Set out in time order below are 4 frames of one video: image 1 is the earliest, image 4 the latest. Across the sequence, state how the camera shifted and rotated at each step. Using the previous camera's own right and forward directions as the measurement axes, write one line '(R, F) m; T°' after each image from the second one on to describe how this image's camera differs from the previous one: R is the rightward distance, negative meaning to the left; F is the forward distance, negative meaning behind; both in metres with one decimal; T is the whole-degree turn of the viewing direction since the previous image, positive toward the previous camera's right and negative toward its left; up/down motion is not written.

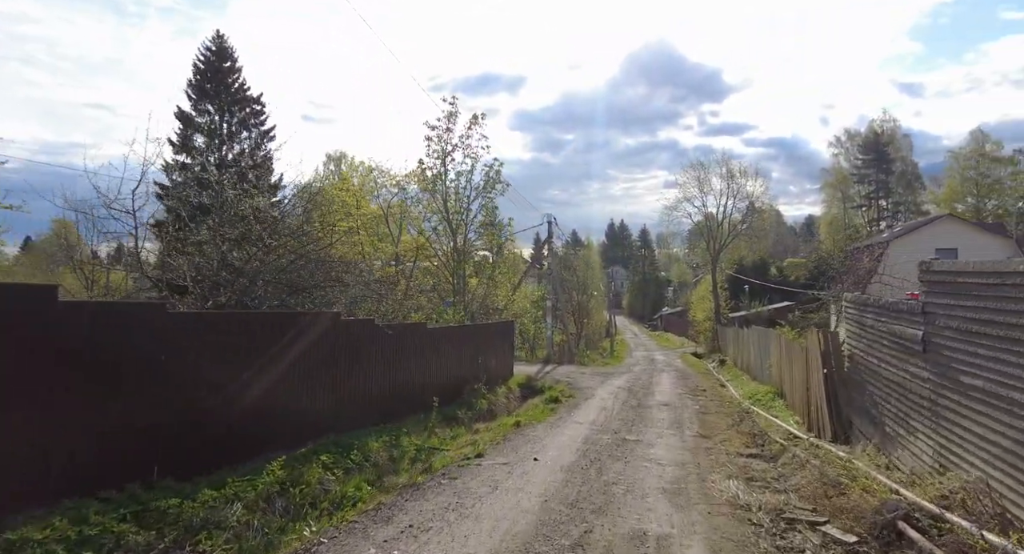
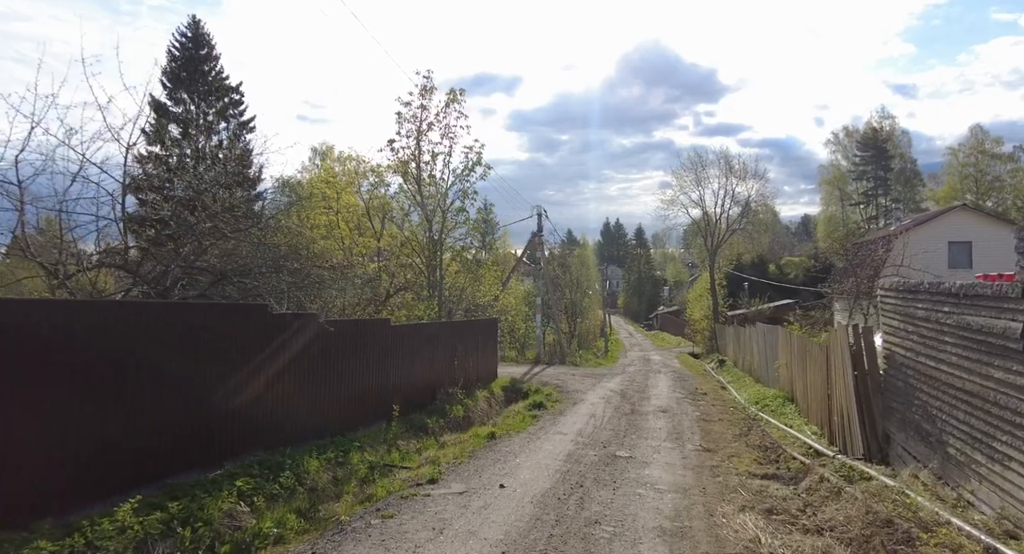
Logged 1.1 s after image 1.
(+0.3, +1.6) m; 0°
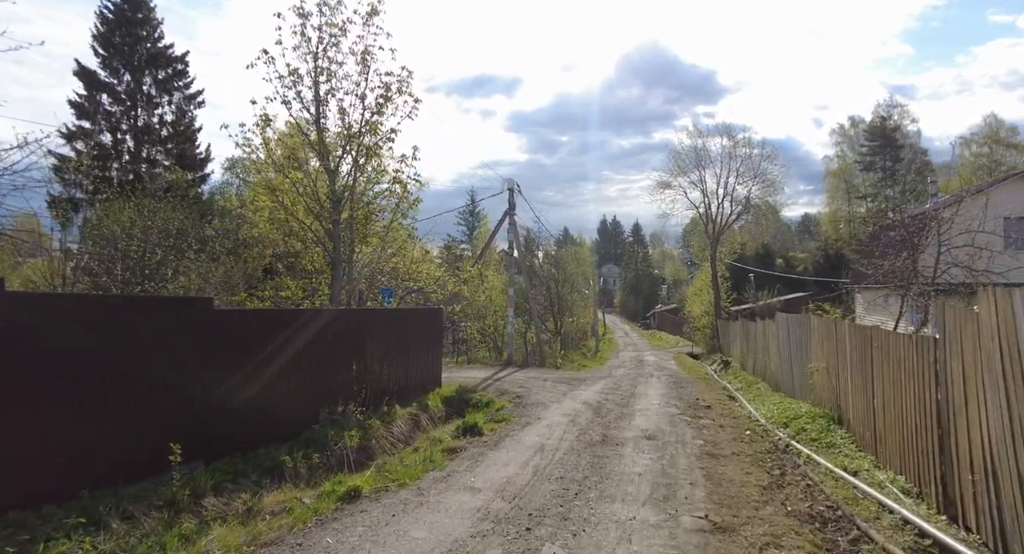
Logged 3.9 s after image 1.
(+1.1, +4.3) m; 0°
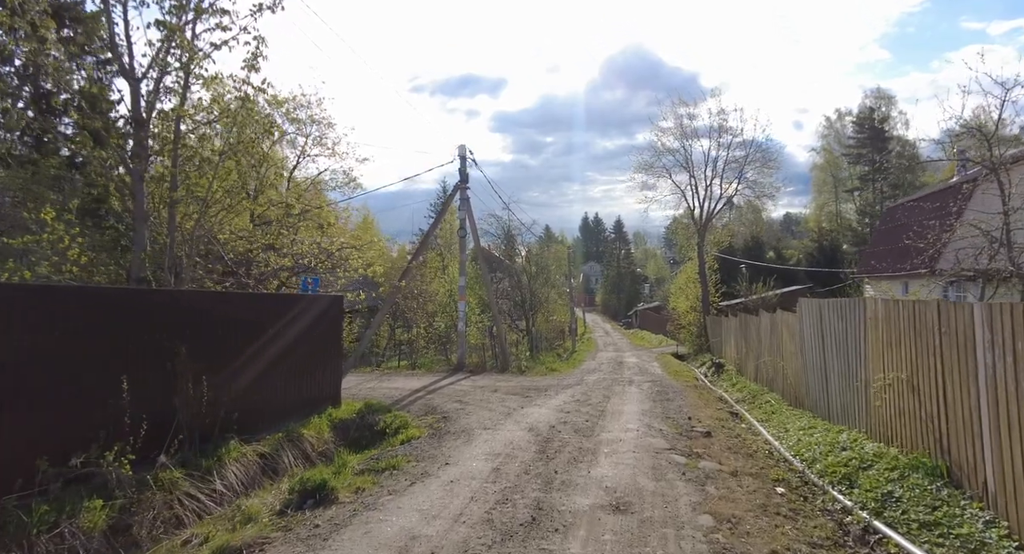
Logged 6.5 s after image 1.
(+0.9, +4.0) m; +1°
